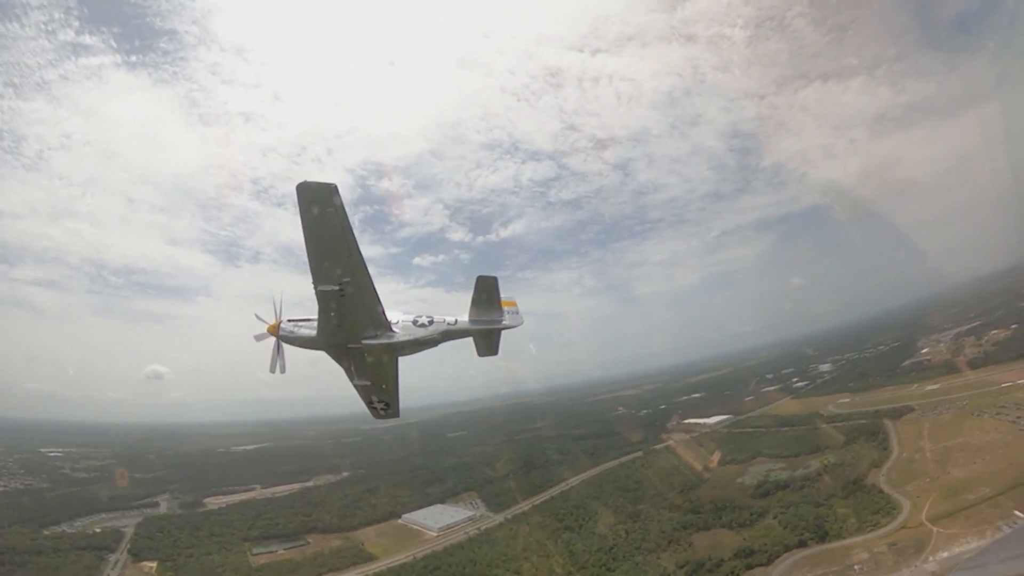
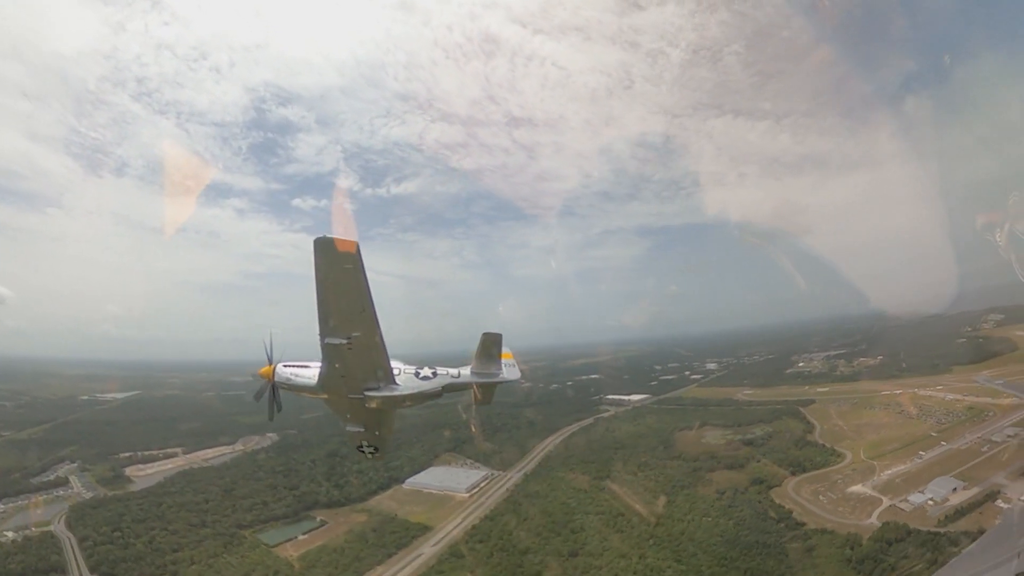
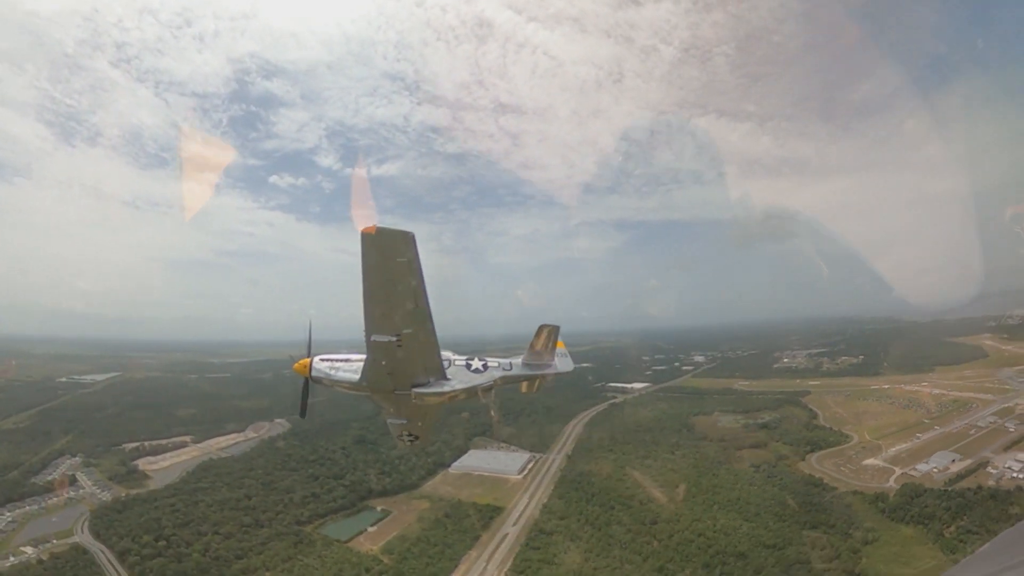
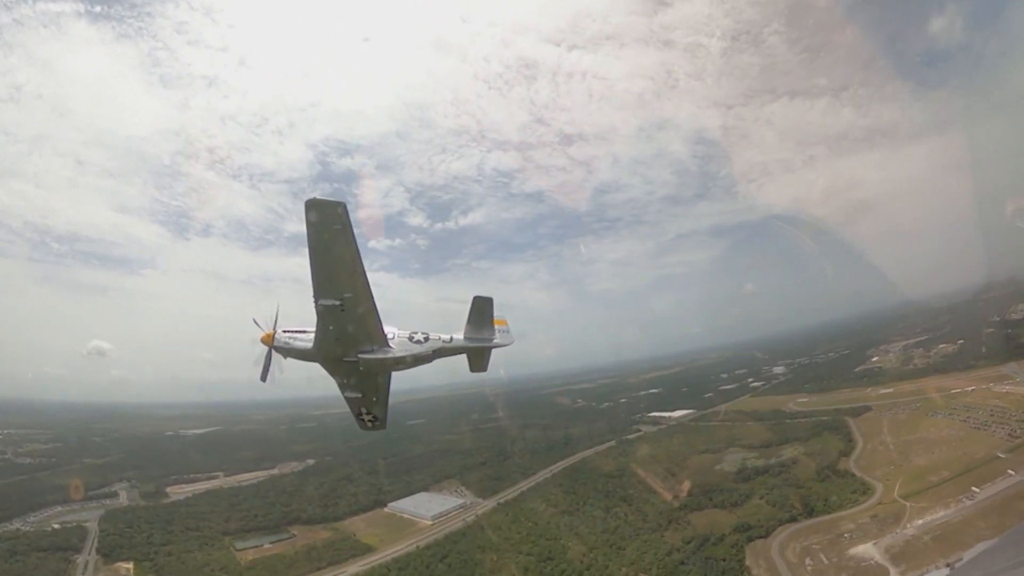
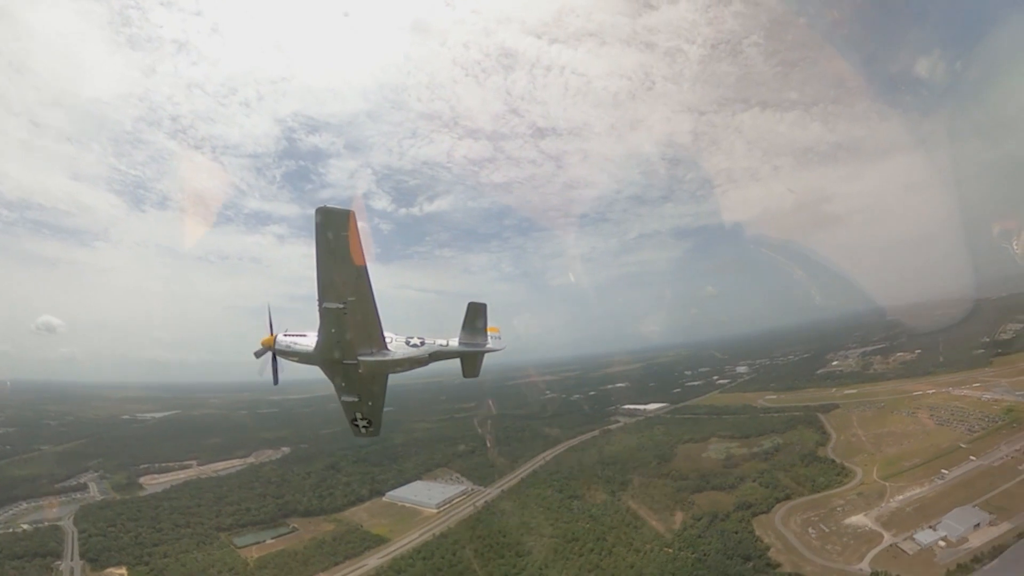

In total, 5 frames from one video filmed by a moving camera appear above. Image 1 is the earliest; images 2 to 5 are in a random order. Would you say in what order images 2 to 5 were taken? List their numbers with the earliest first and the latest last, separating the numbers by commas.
4, 5, 2, 3
